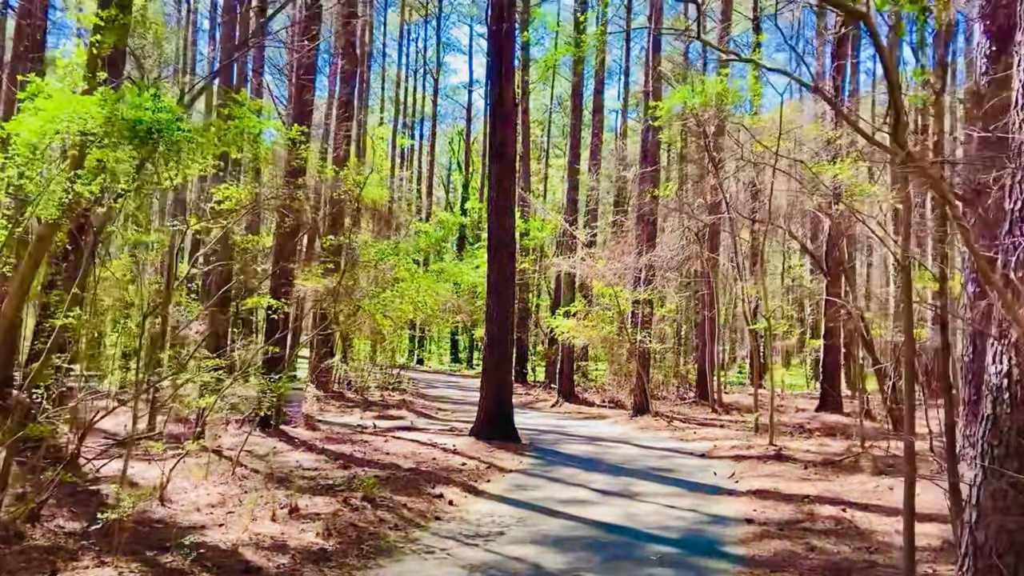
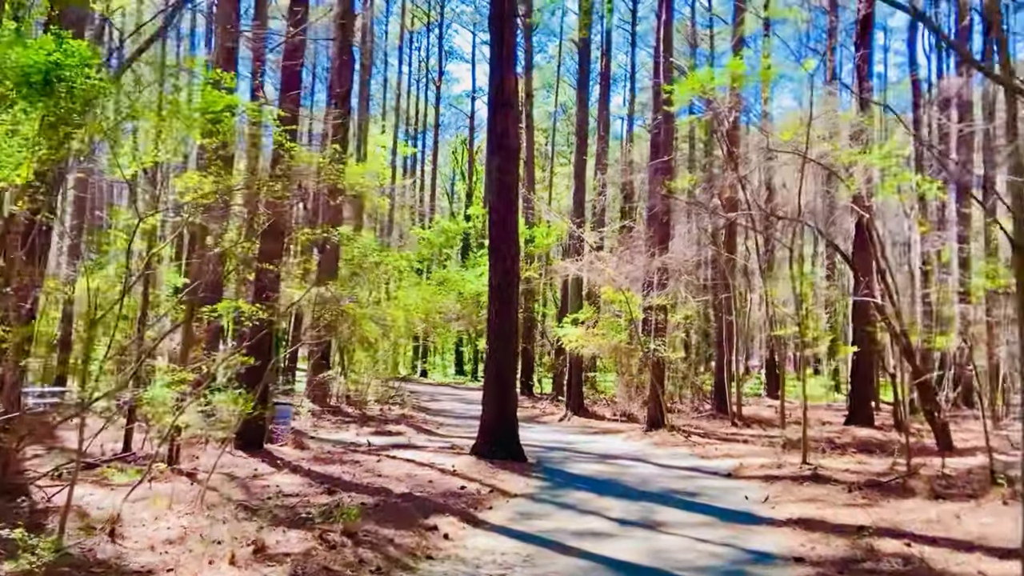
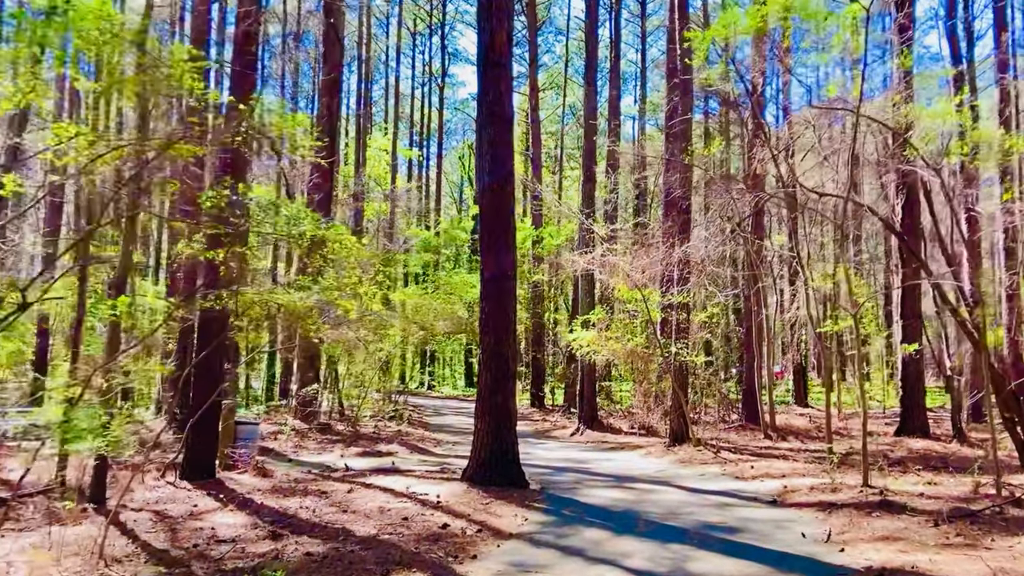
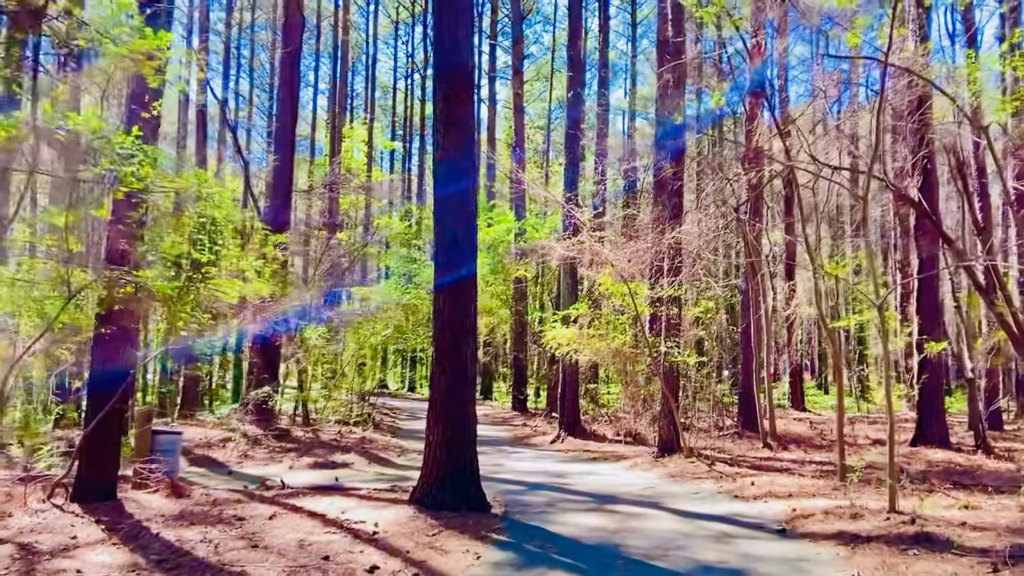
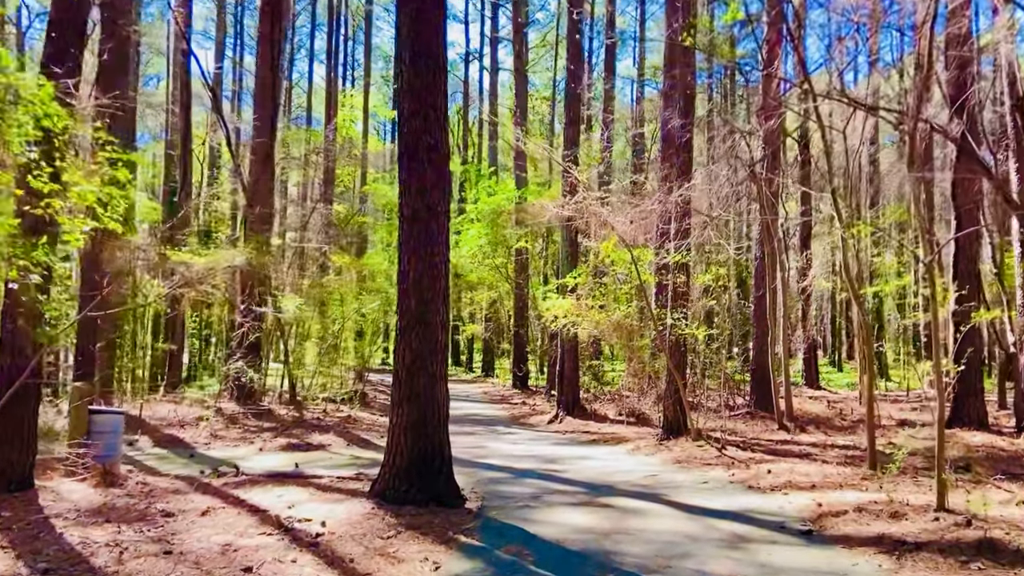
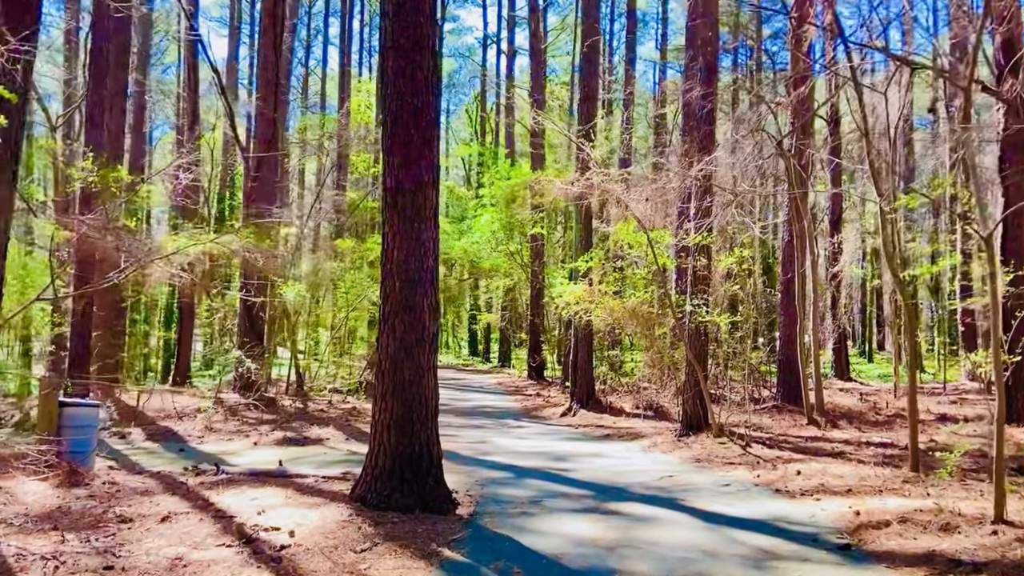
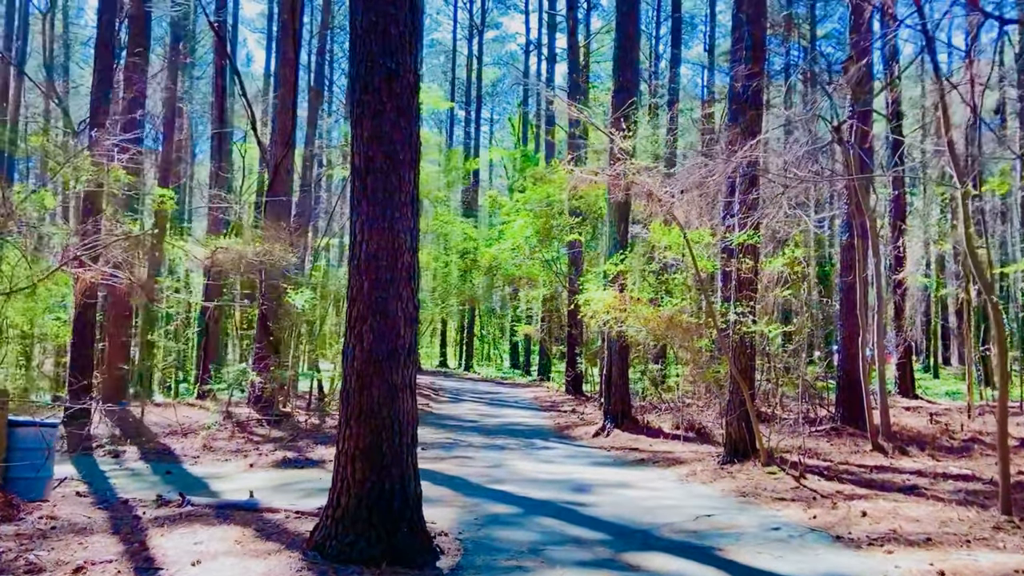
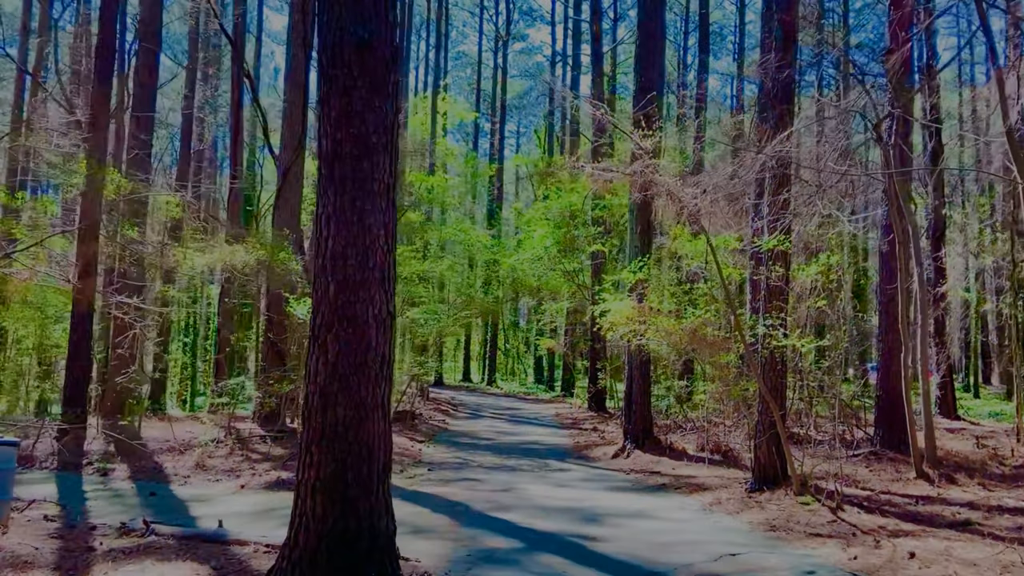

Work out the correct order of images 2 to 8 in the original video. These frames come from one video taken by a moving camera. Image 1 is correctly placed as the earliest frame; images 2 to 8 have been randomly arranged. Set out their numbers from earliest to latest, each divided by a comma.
2, 3, 4, 5, 6, 7, 8
